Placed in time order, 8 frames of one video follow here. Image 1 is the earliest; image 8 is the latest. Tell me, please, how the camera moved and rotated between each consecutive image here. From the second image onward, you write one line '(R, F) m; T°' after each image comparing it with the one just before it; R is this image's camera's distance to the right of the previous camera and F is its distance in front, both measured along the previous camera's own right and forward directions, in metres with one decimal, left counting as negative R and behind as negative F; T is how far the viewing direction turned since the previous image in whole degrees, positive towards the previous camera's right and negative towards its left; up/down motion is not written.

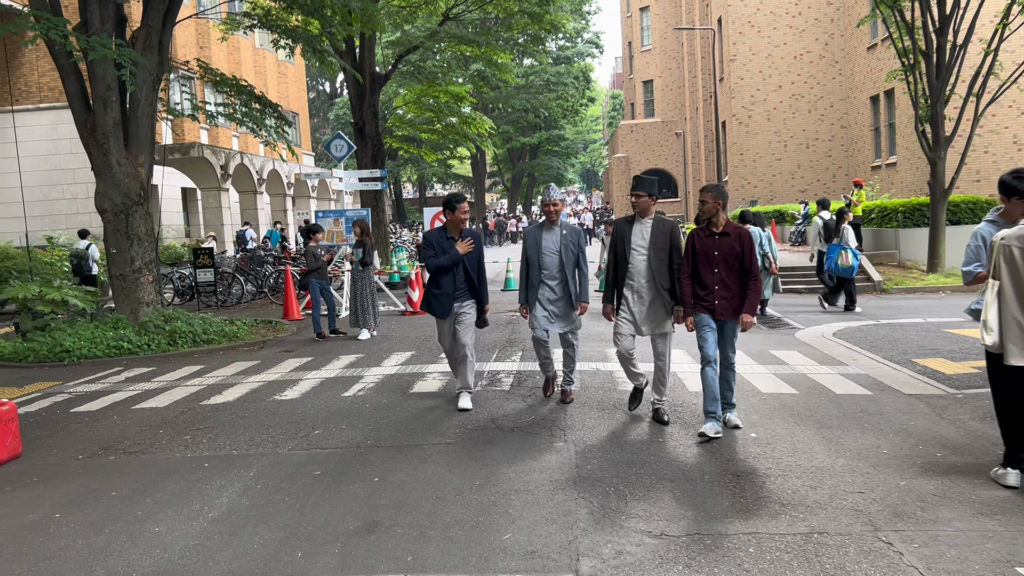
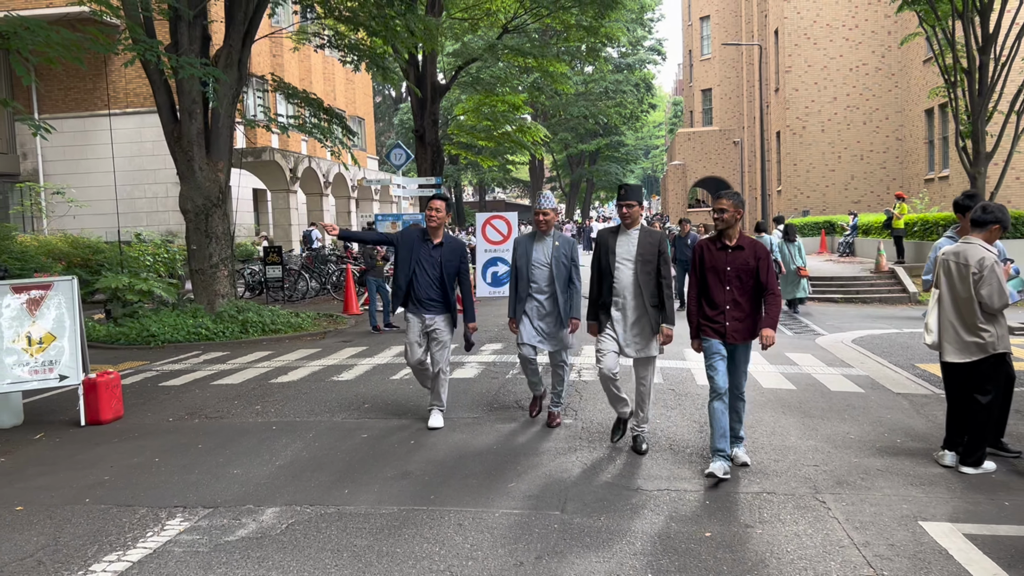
(+0.3, -0.9) m; -4°
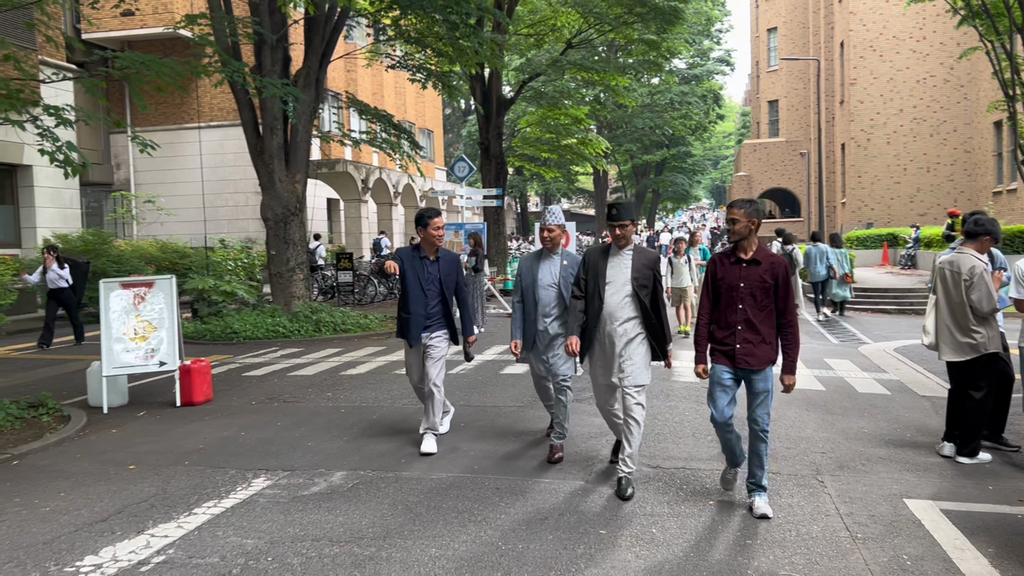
(+0.2, -0.7) m; -5°
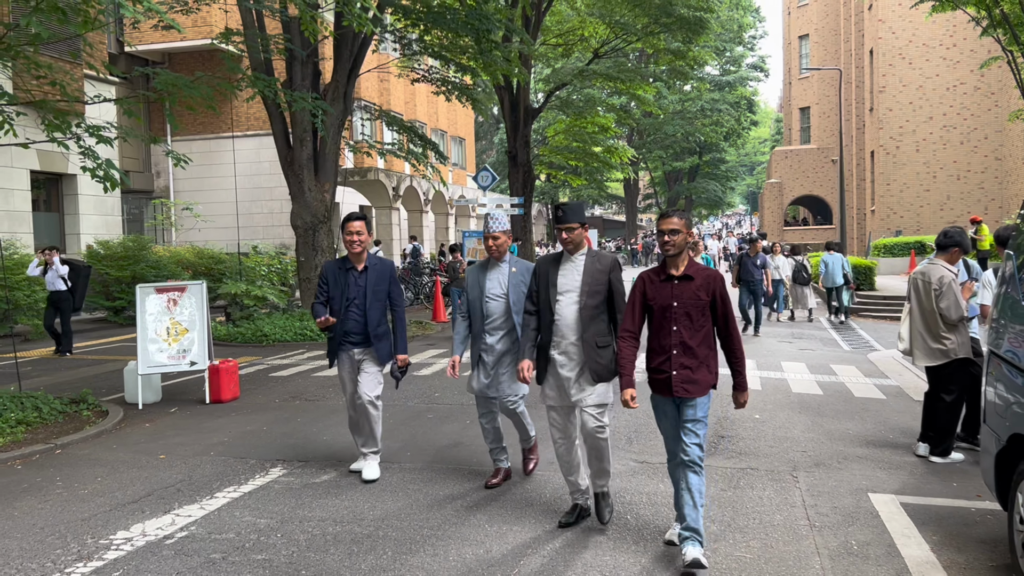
(+0.3, -0.4) m; -2°
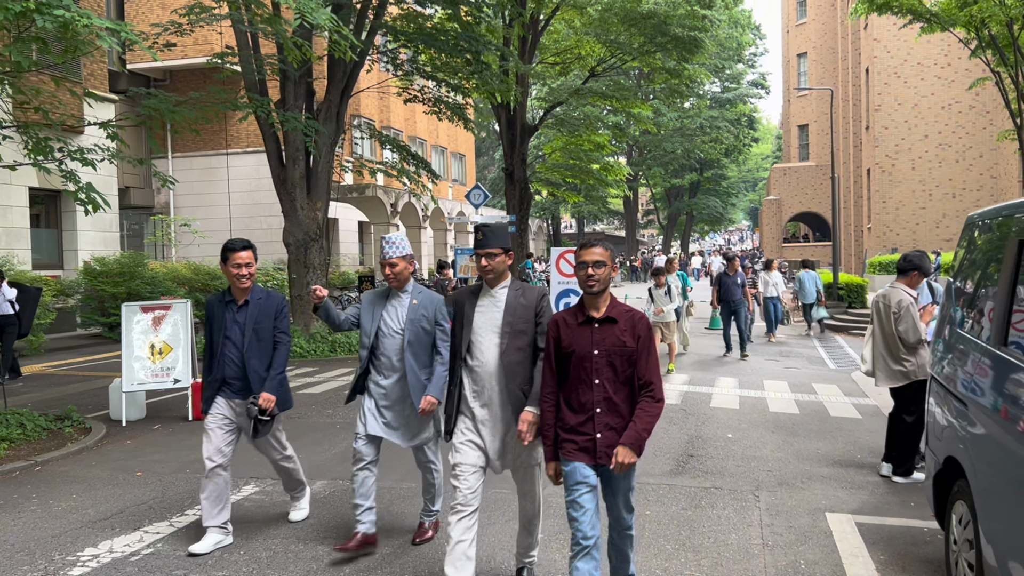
(+0.3, -0.1) m; 0°
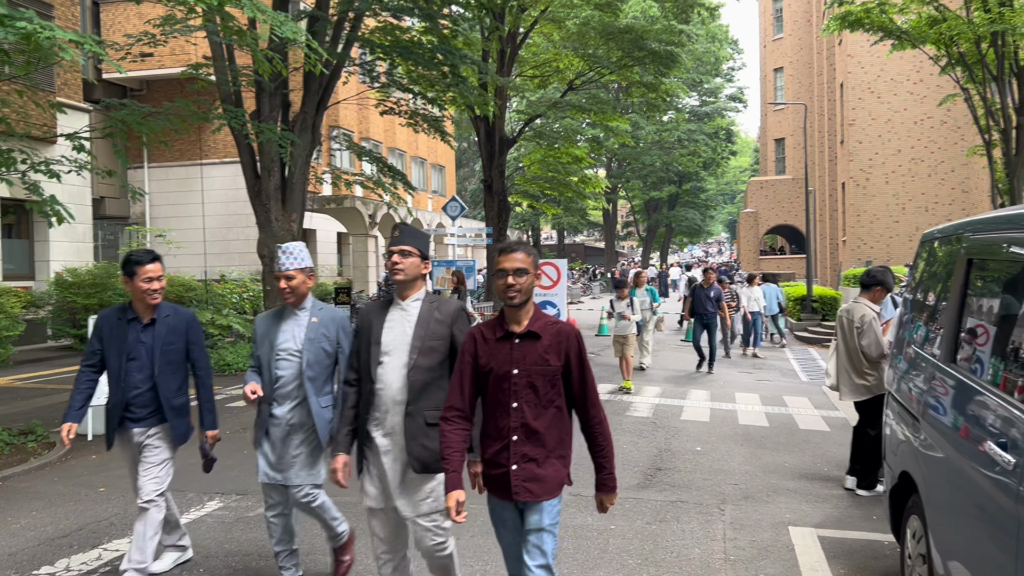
(+0.1, 0.0) m; +1°
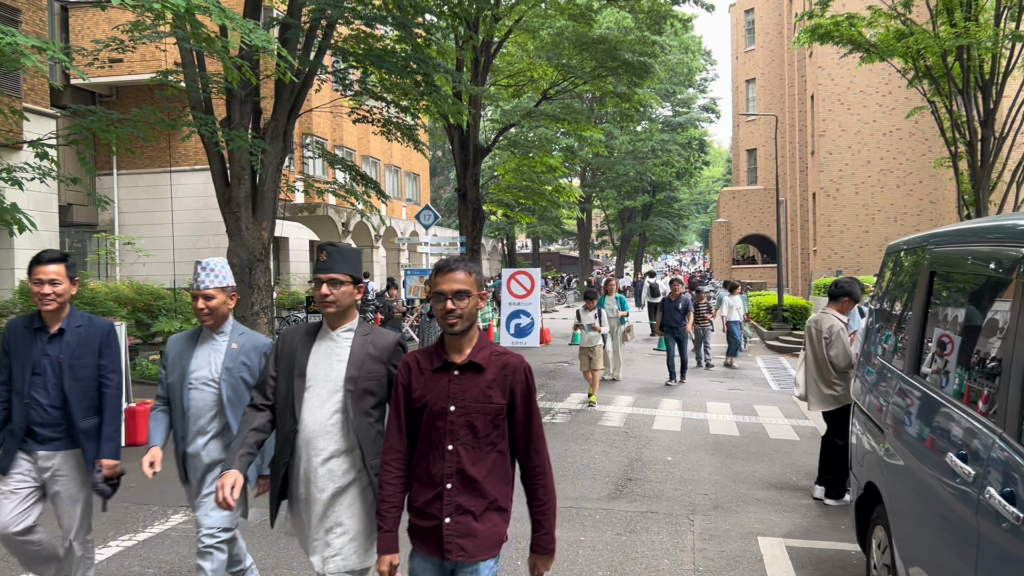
(0.0, 0.0) m; +2°
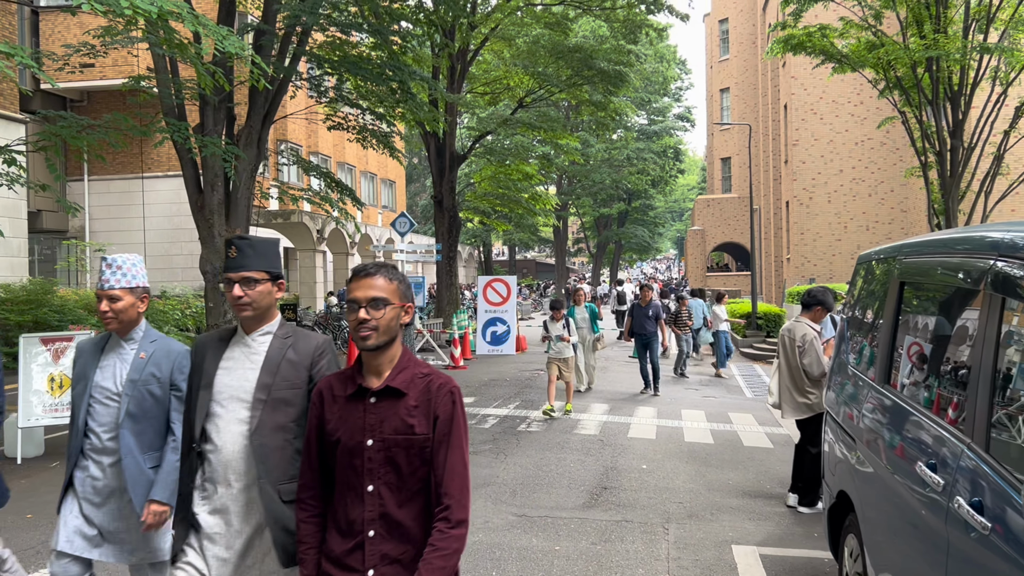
(0.0, 0.0) m; +2°
